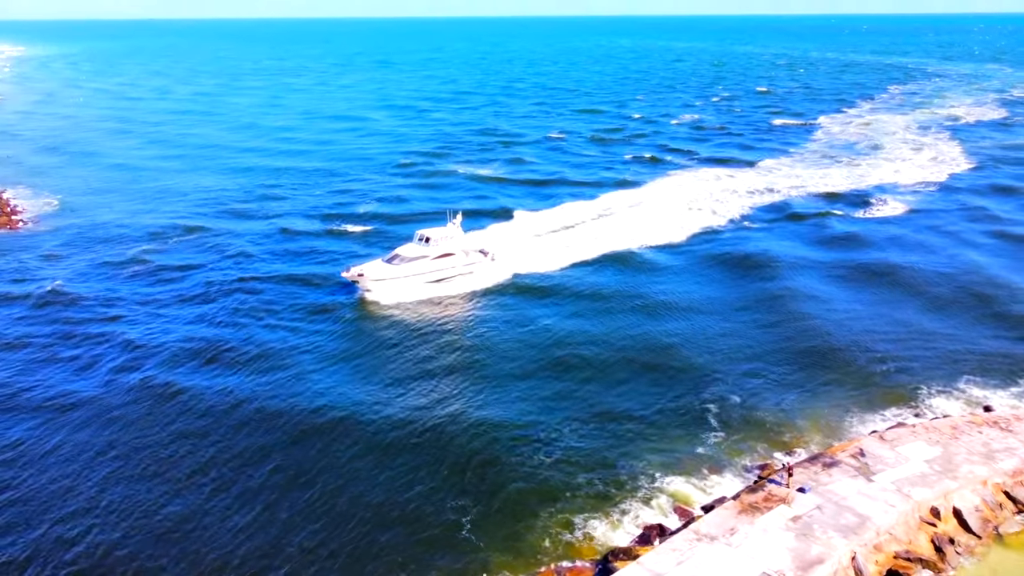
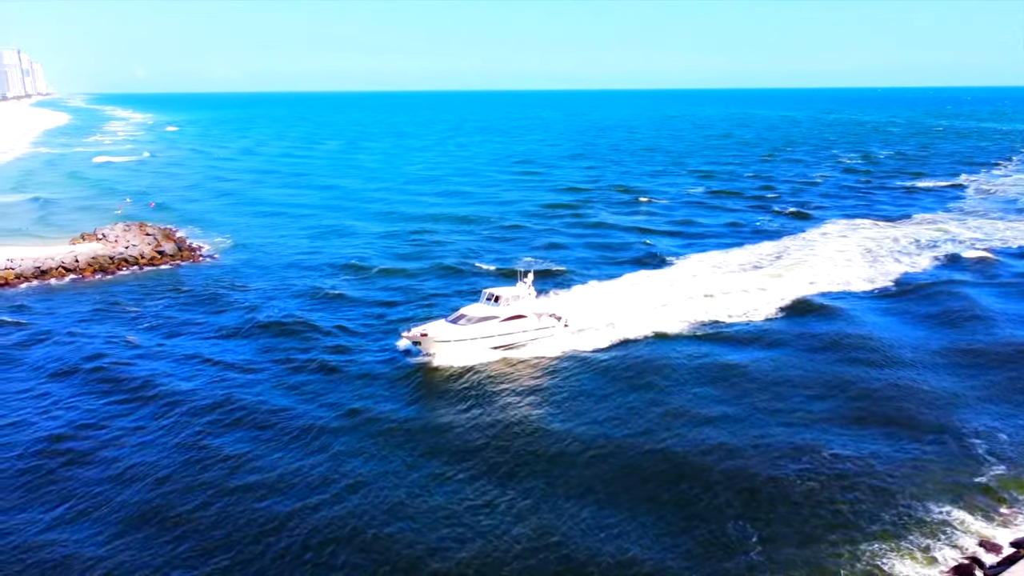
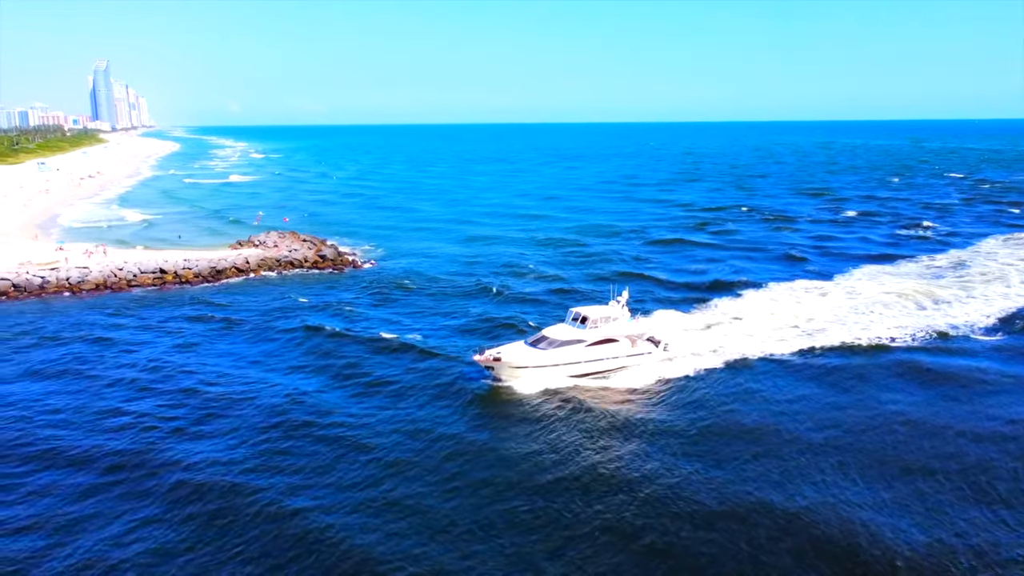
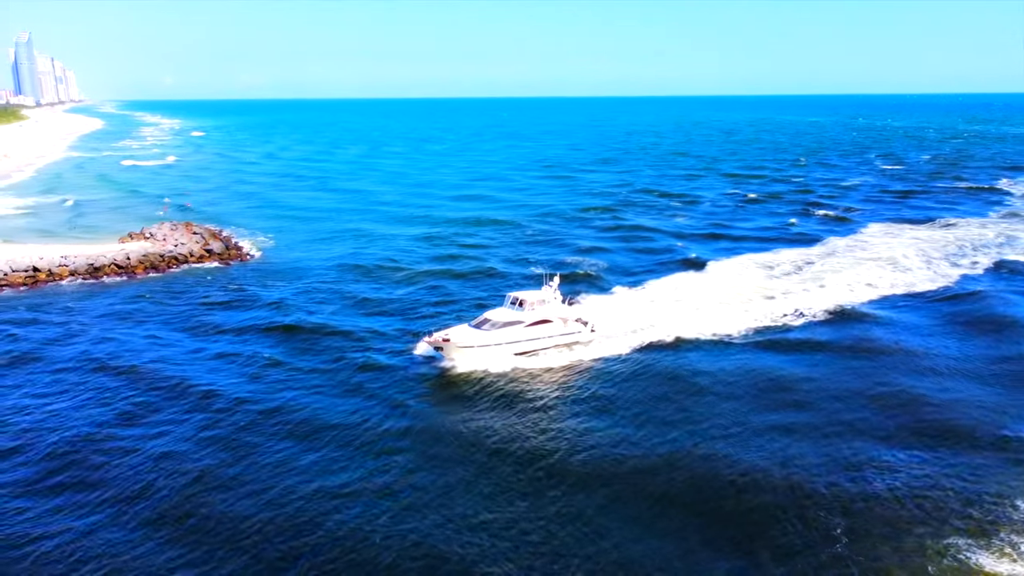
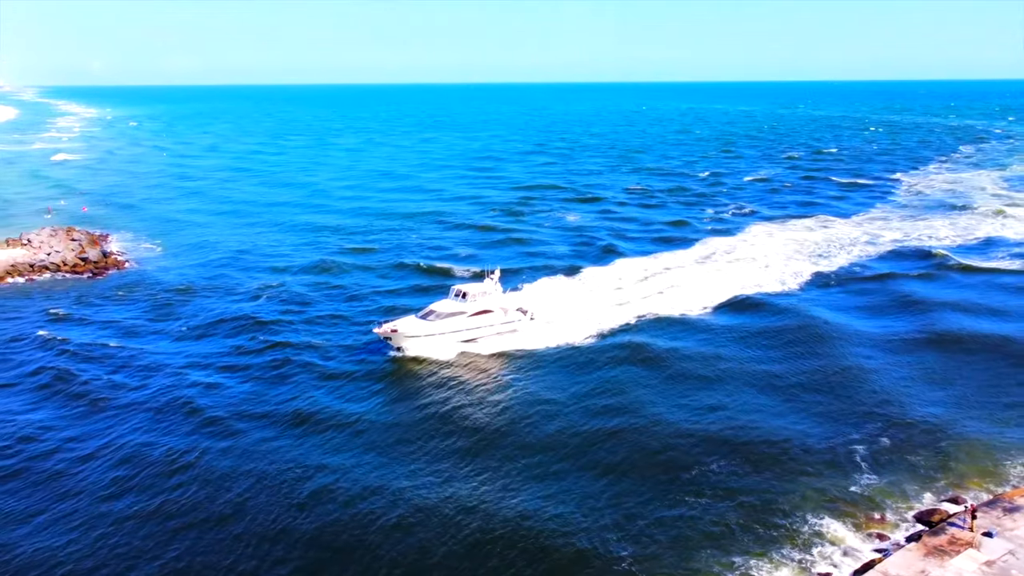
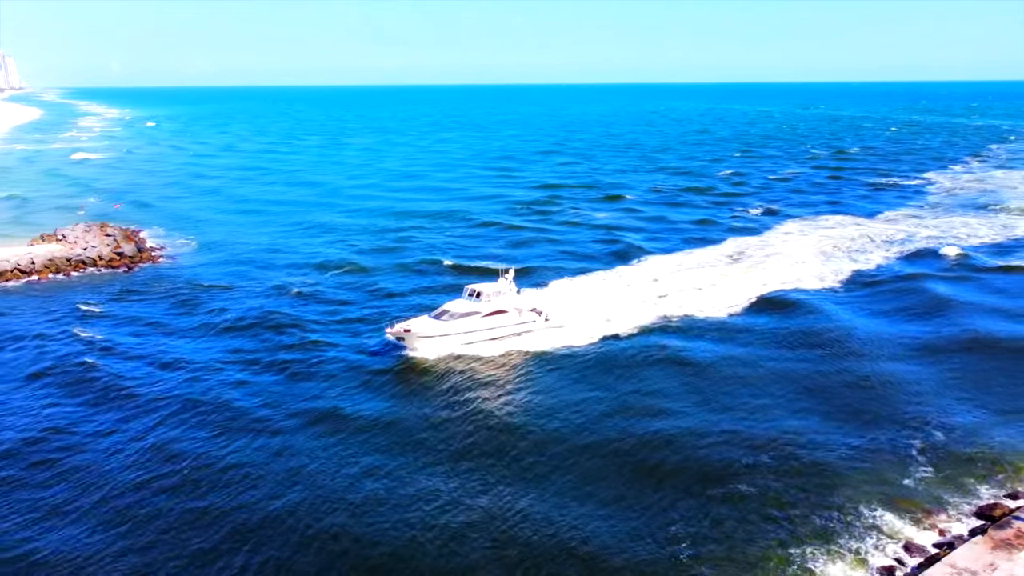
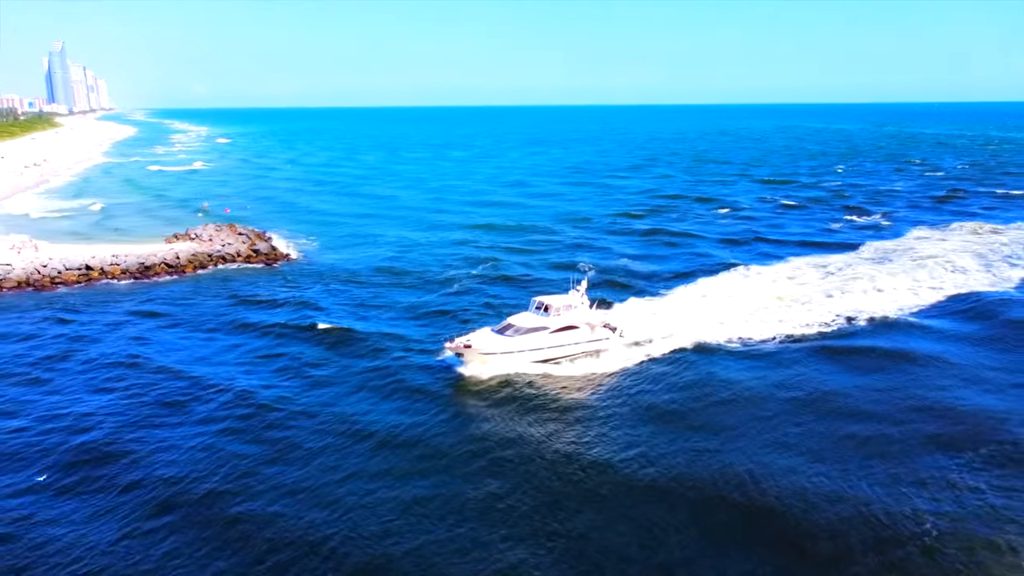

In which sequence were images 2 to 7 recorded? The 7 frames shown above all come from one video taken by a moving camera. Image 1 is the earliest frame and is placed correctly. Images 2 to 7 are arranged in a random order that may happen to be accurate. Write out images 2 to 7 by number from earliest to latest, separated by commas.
5, 6, 2, 4, 7, 3
